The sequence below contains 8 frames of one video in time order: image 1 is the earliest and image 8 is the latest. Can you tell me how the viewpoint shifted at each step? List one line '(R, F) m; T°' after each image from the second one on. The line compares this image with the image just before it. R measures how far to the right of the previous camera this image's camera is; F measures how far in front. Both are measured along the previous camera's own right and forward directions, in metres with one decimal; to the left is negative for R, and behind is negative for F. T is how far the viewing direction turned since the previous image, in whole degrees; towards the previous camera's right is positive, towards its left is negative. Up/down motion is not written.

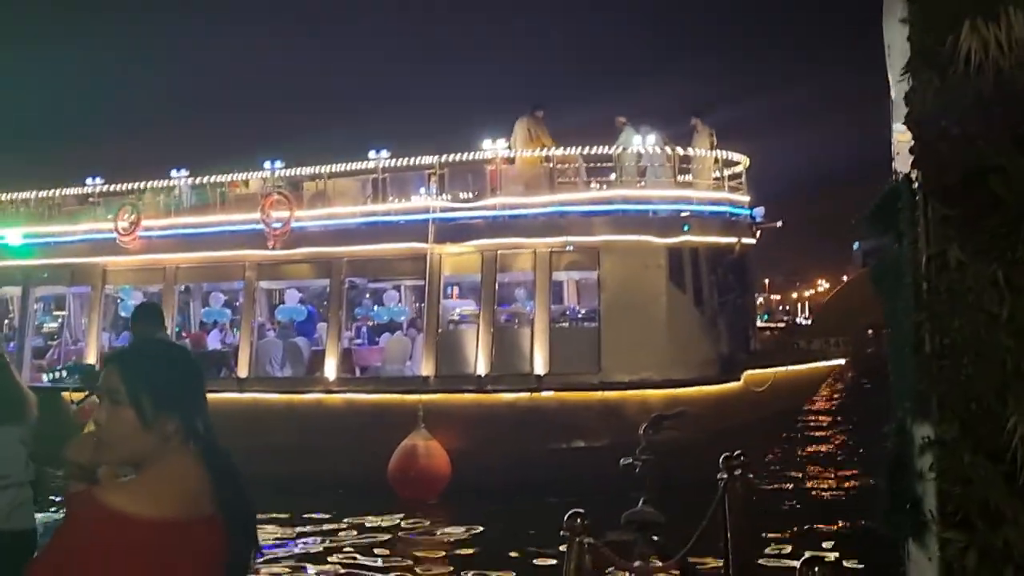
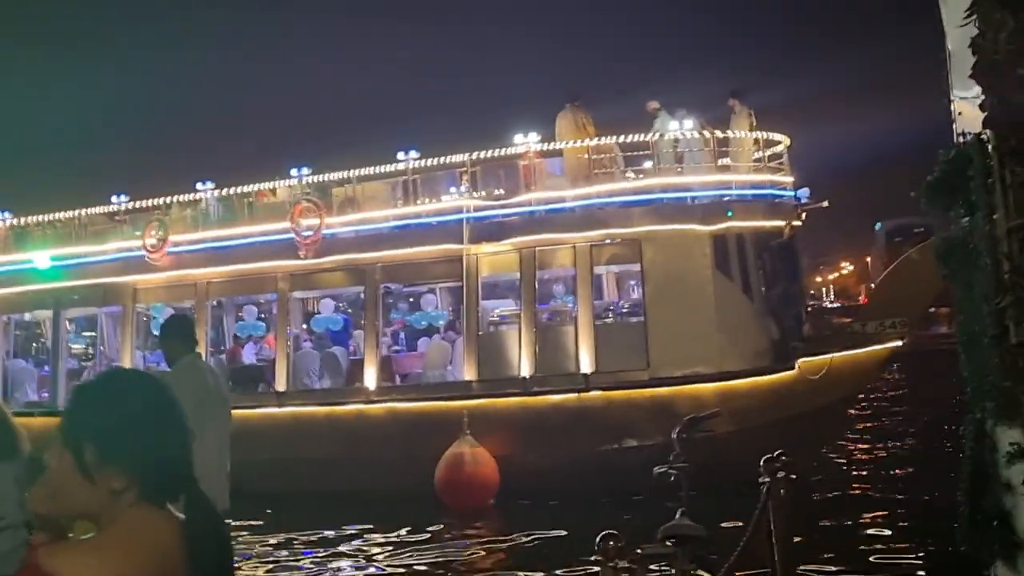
(-0.2, +0.3) m; -1°
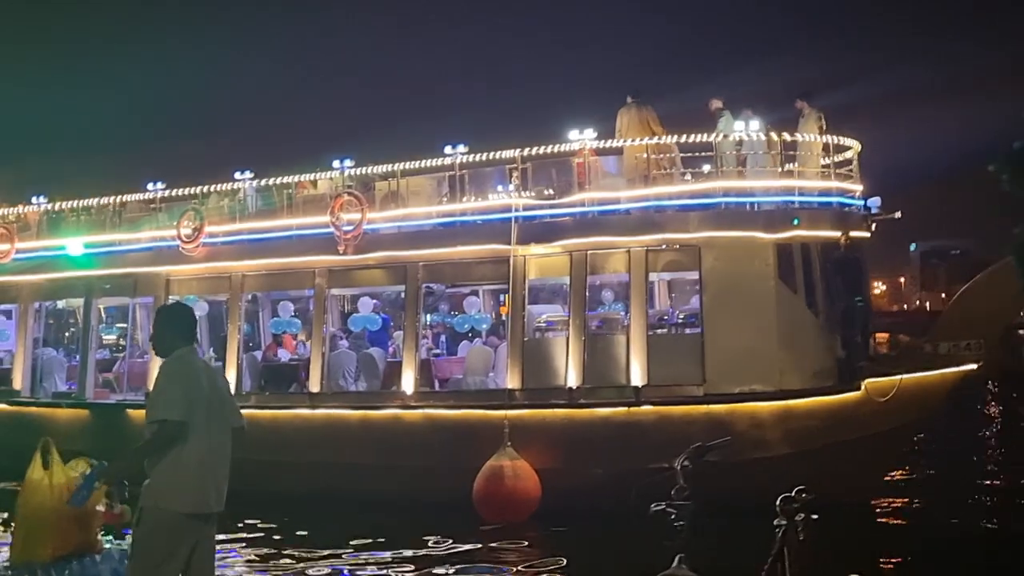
(-0.2, +0.5) m; -2°
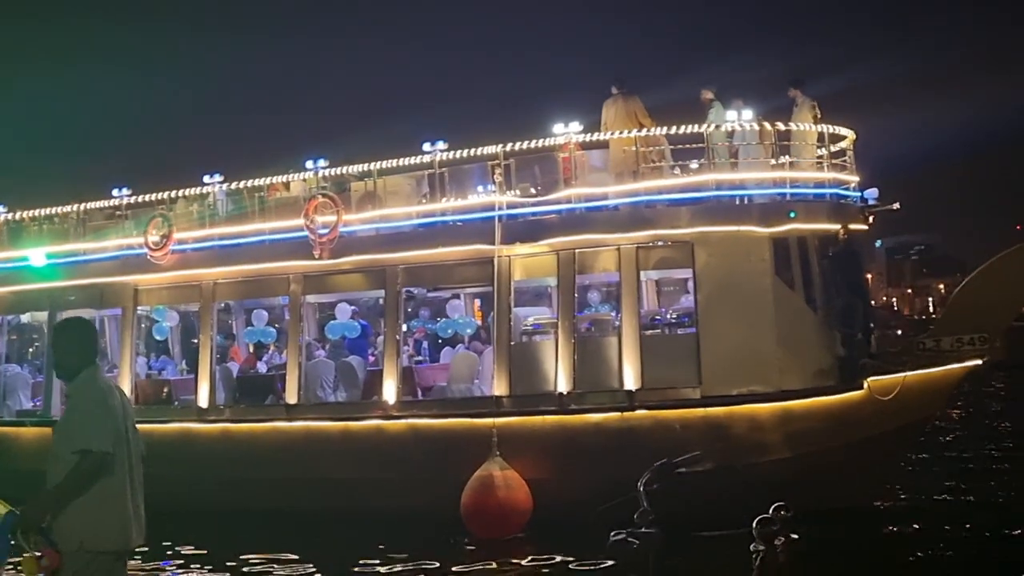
(0.0, +0.5) m; +1°
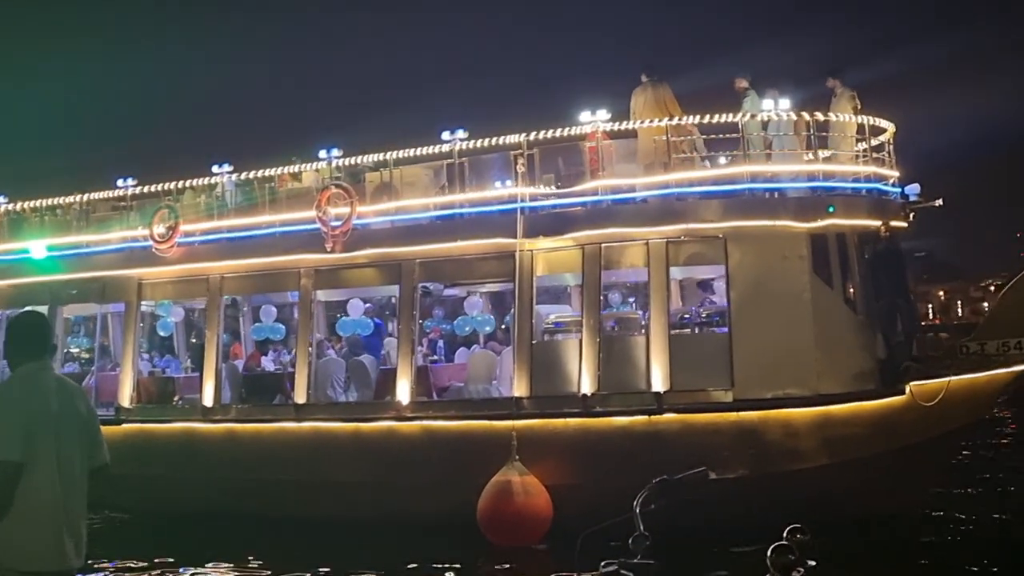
(-0.2, +0.5) m; 0°
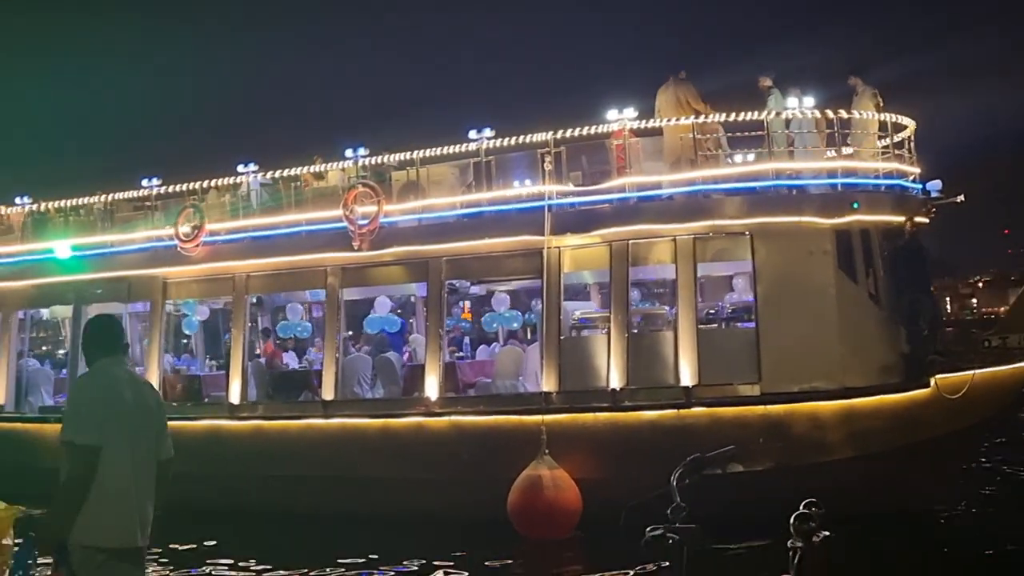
(-0.3, -0.1) m; 0°
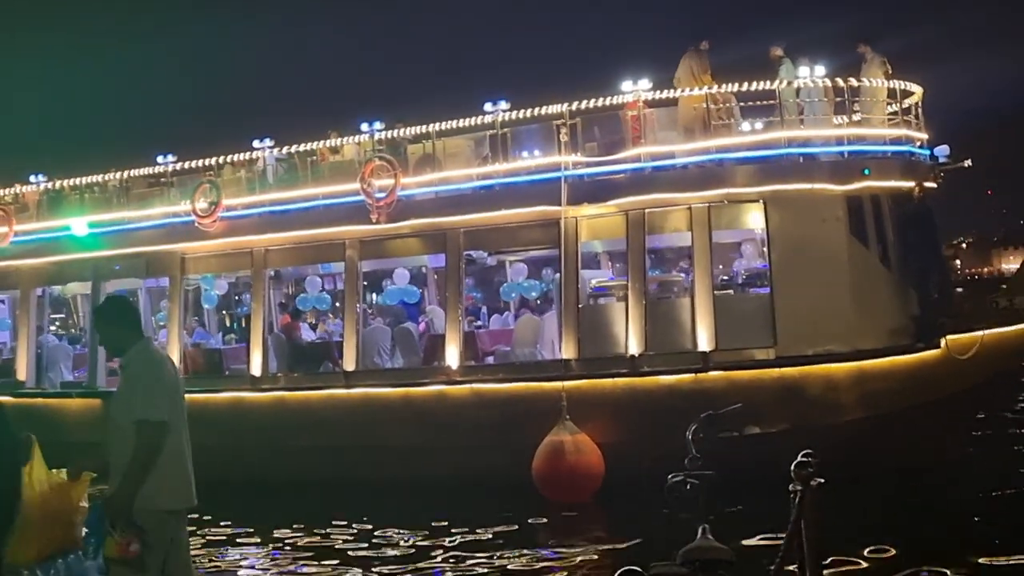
(-0.3, -0.2) m; 0°
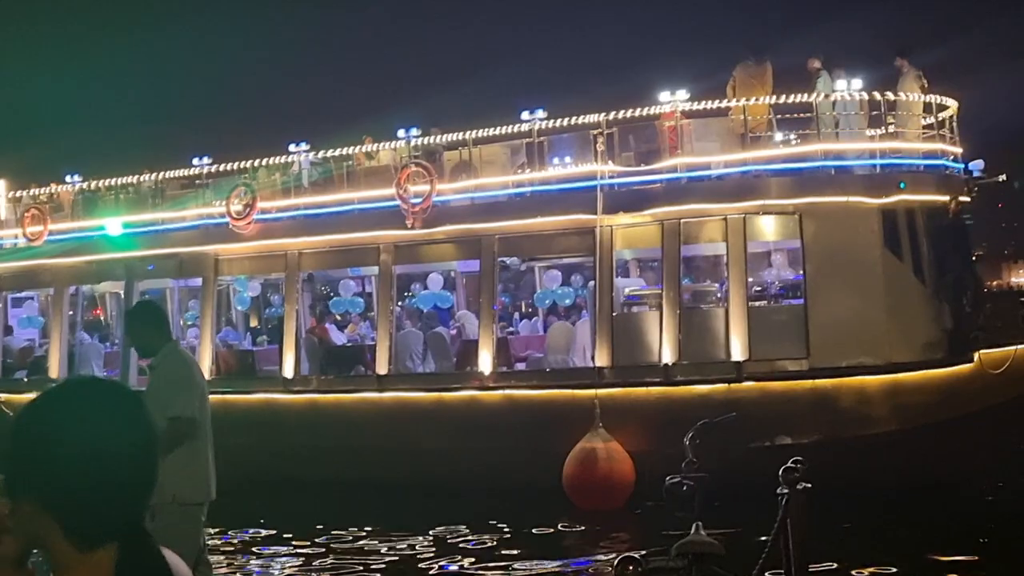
(-0.3, -0.1) m; -1°
